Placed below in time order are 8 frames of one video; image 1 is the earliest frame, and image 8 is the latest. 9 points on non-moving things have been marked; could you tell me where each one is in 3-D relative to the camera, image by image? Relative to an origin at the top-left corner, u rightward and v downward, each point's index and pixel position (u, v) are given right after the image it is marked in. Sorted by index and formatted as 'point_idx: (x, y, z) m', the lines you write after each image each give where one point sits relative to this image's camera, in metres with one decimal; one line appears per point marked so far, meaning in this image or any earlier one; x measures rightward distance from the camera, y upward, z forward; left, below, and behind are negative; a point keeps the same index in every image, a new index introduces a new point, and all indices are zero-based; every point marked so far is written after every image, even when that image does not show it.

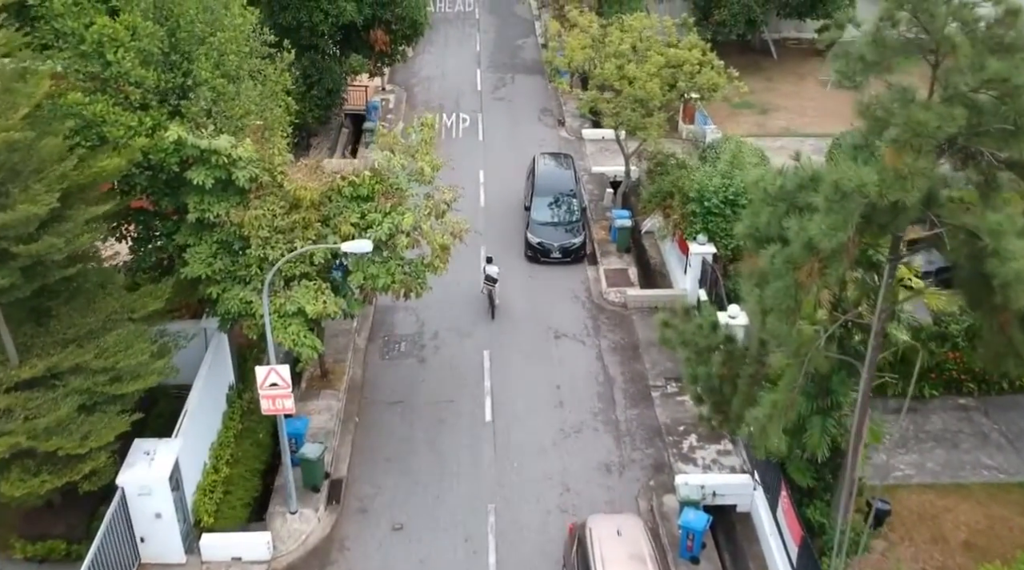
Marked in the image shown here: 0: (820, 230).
0: (+3.3, +0.6, +10.6) m
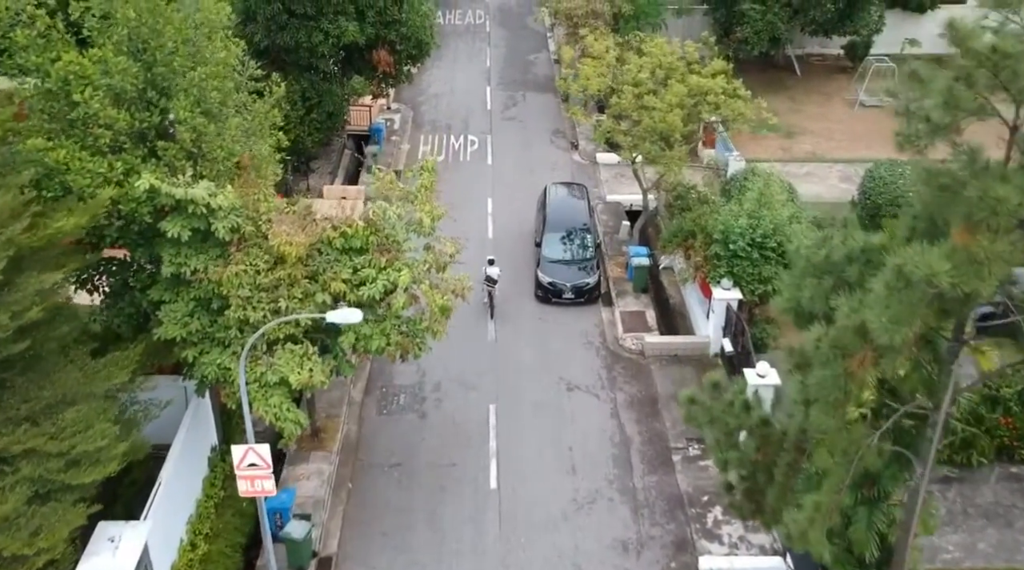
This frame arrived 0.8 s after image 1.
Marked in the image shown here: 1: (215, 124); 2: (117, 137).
0: (+3.4, -0.3, +9.0) m
1: (-4.6, +2.5, +15.5) m
2: (-5.7, +2.1, +14.3) m
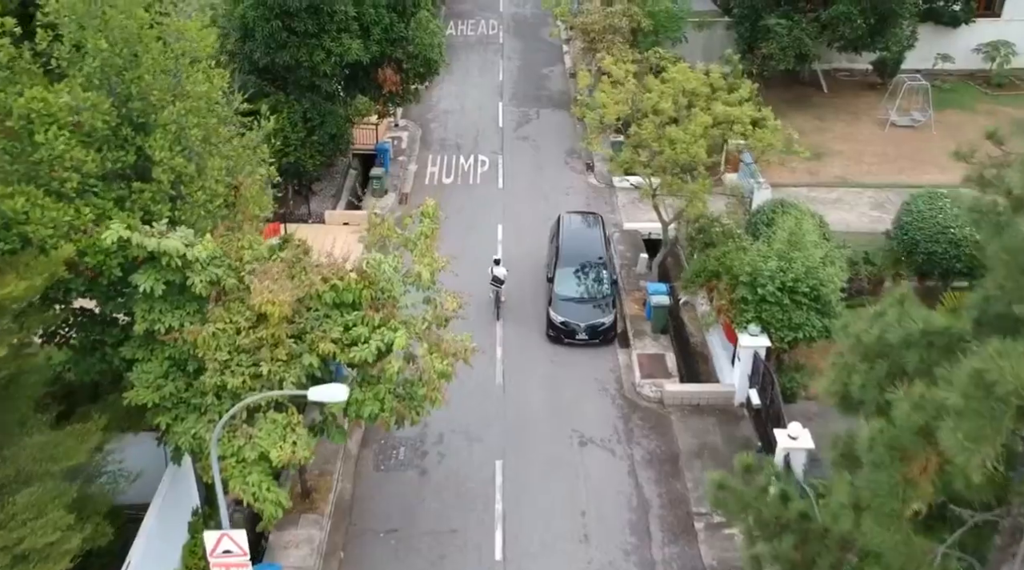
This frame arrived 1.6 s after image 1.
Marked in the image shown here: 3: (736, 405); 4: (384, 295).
0: (+3.4, -1.2, +7.6) m
1: (-4.5, +1.7, +14.2) m
2: (-5.6, +1.4, +13.0) m
3: (+4.2, -2.2, +18.6) m
4: (-1.7, -0.1, +13.2) m
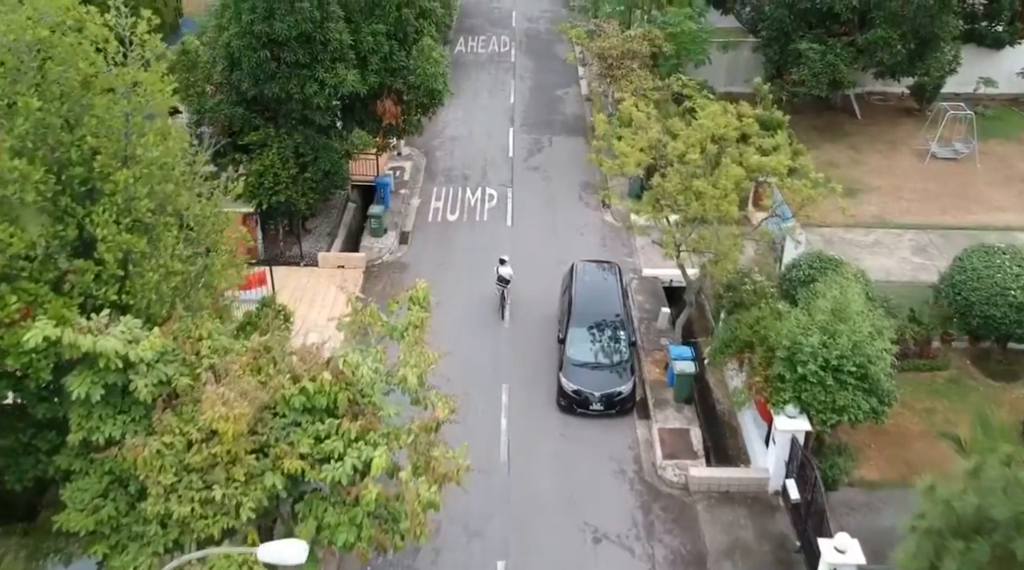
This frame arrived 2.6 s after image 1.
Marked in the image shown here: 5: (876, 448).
0: (+3.3, -2.4, +5.4) m
1: (-4.4, +0.6, +12.2) m
2: (-5.6, +0.2, +11.0) m
3: (+4.3, -3.5, +16.5) m
4: (-1.7, -1.3, +11.2) m
5: (+6.4, -2.9, +17.5) m
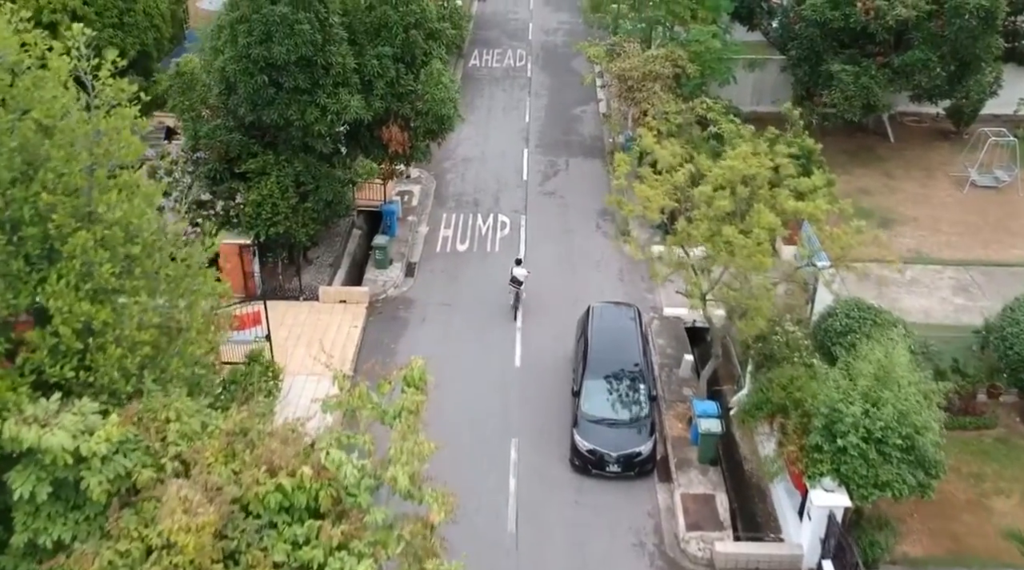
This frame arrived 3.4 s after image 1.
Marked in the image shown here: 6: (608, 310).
0: (+3.3, -3.2, +4.0) m
1: (-4.3, -0.2, +10.8) m
2: (-5.5, -0.5, +9.7) m
3: (+4.4, -4.3, +15.0) m
4: (-1.6, -2.1, +9.8) m
5: (+6.6, -3.8, +16.0) m
6: (+1.9, -0.5, +19.5) m
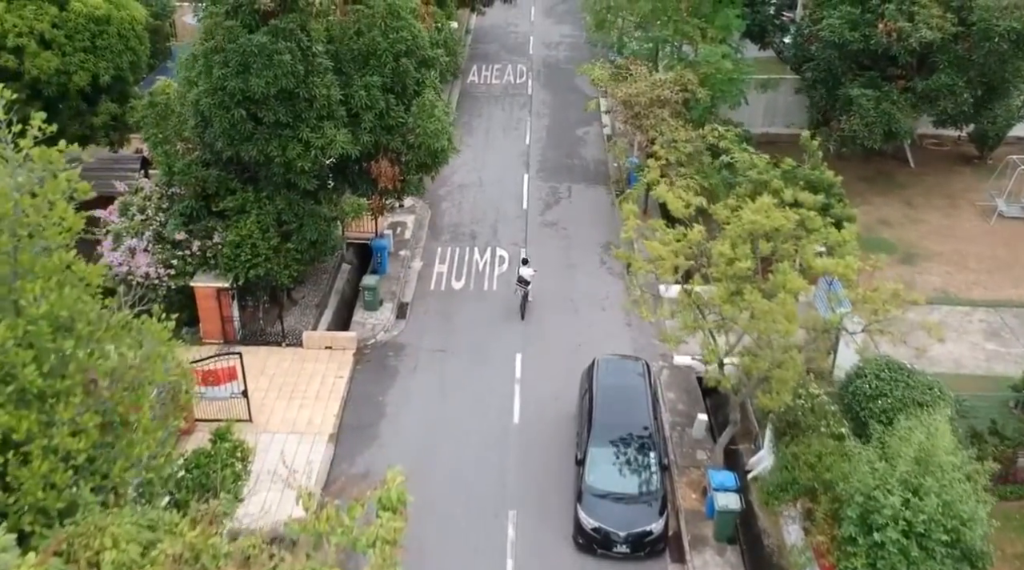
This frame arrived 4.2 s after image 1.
0: (+3.2, -4.2, +2.4) m
1: (-4.4, -1.1, +9.3) m
2: (-5.5, -1.5, +8.2) m
3: (+4.4, -5.3, +13.4) m
4: (-1.7, -3.0, +8.2) m
5: (+6.5, -4.7, +14.5) m
6: (+1.9, -1.4, +18.0) m
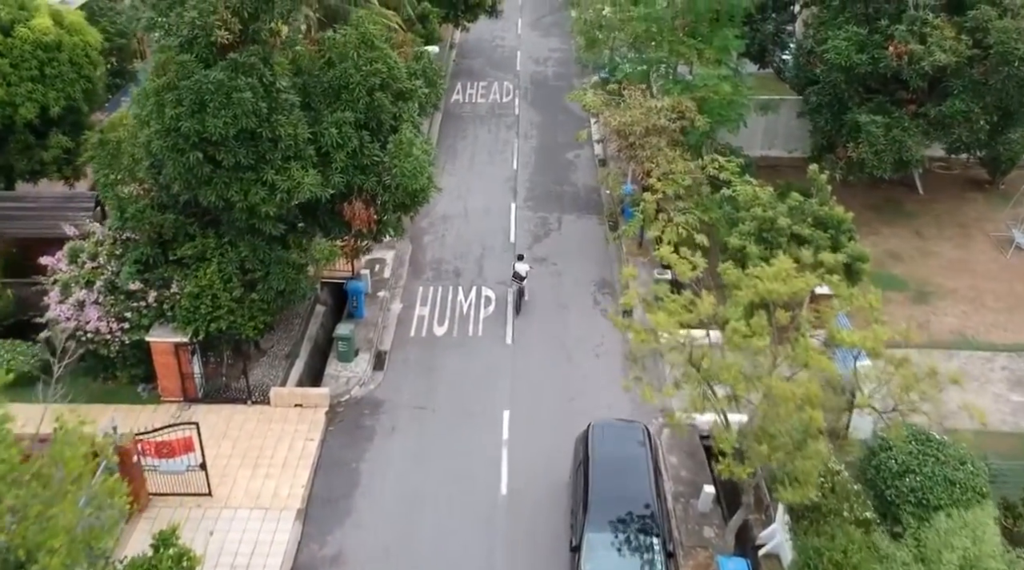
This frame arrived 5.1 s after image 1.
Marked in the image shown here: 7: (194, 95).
0: (+3.2, -5.1, +0.8) m
1: (-4.5, -2.1, +7.6) m
2: (-5.6, -2.5, +6.4) m
3: (+4.2, -6.2, +11.8) m
4: (-1.7, -4.0, +6.5) m
5: (+6.4, -5.7, +12.9) m
6: (+1.7, -2.4, +16.3) m
7: (-5.1, +3.1, +15.9) m
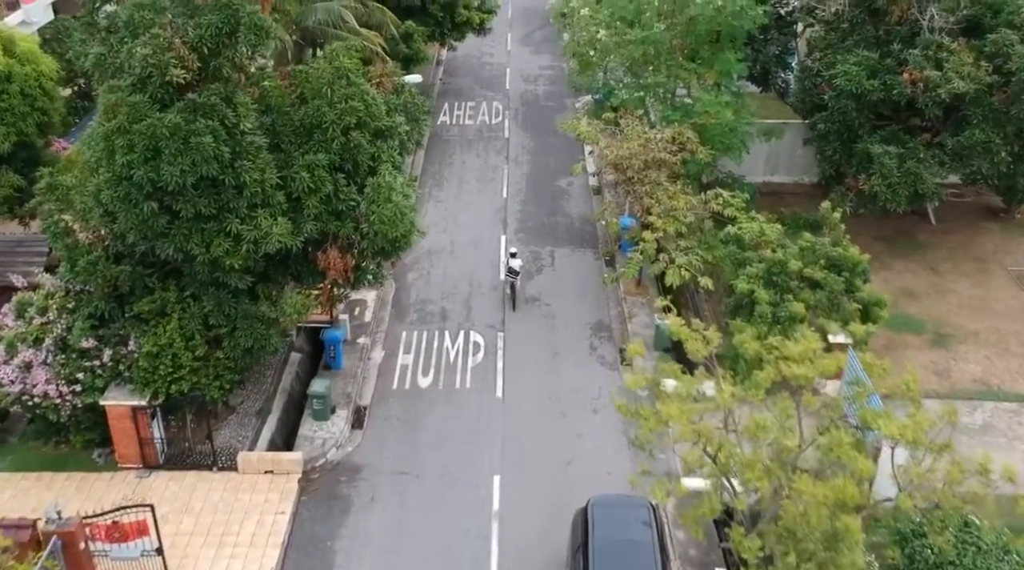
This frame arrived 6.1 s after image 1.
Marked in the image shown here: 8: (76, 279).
0: (+3.2, -5.9, -0.8) m
1: (-4.6, -3.0, +6.0) m
2: (-5.7, -3.4, +4.8) m
3: (+4.1, -7.1, +10.2) m
4: (-1.8, -4.9, +4.9) m
5: (+6.3, -6.6, +11.3) m
6: (+1.5, -3.3, +14.8) m
7: (-5.3, +2.1, +14.3) m
8: (-7.2, +0.1, +16.3) m
